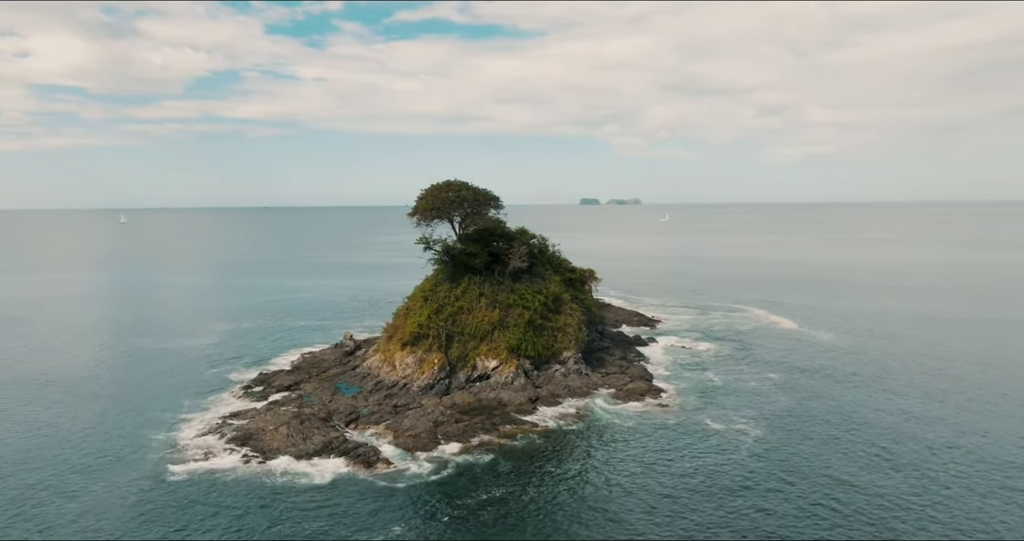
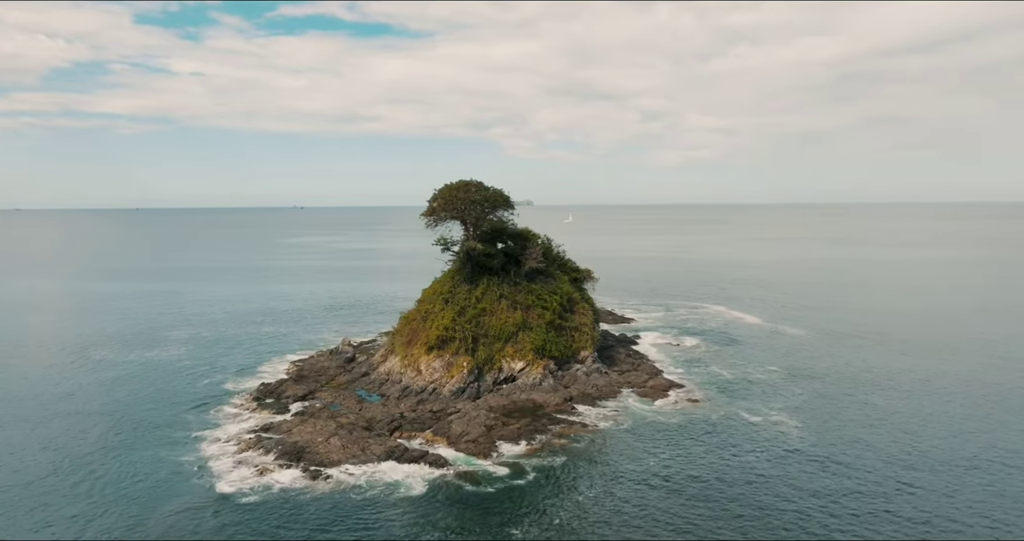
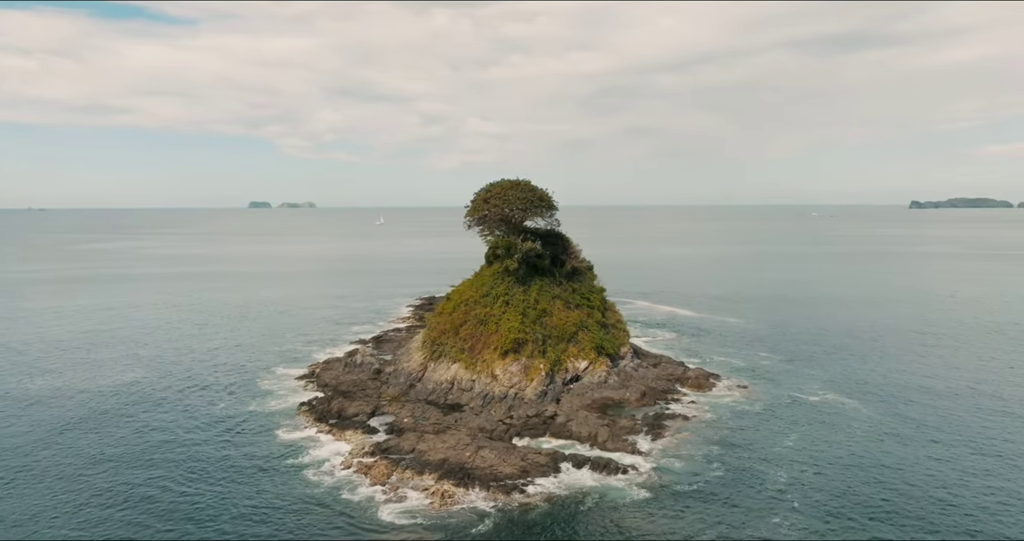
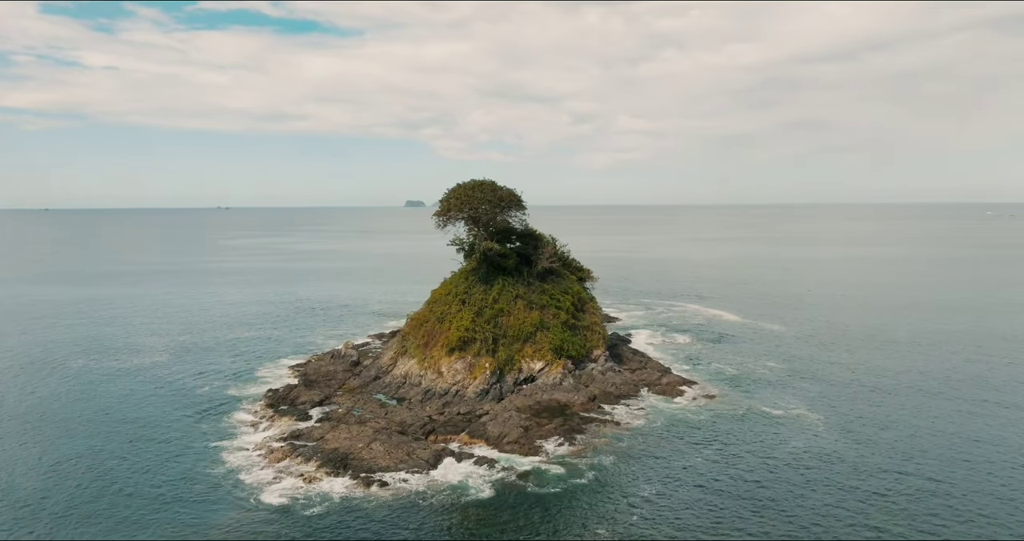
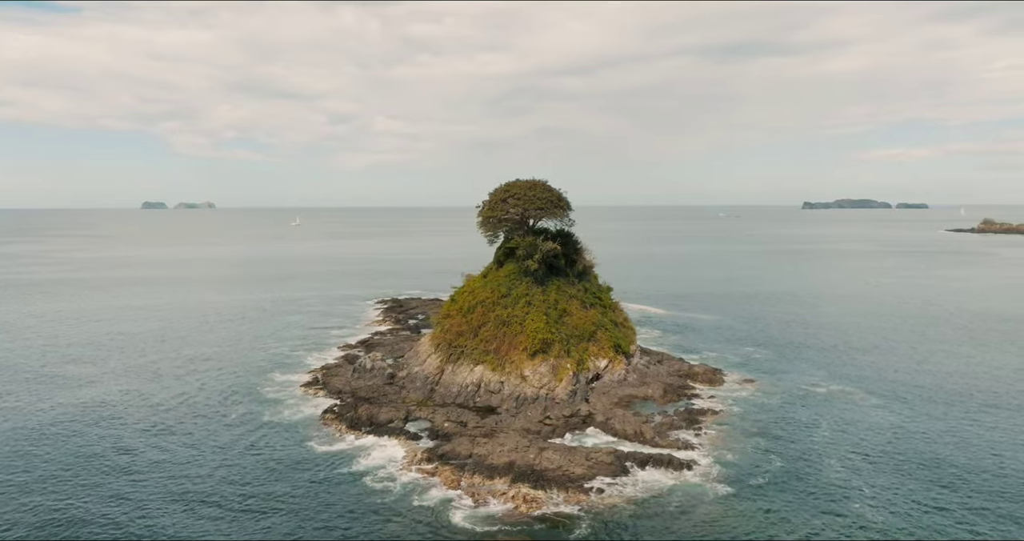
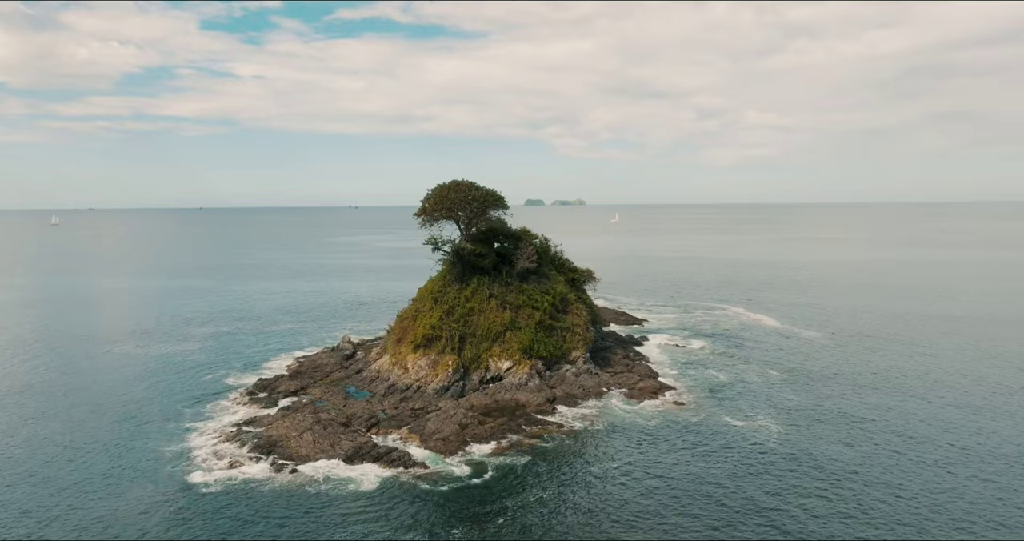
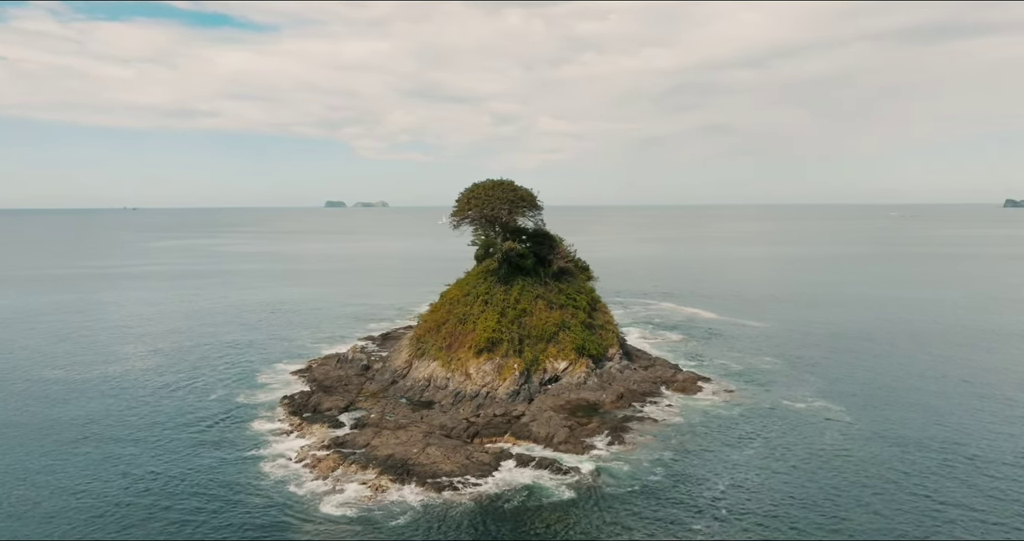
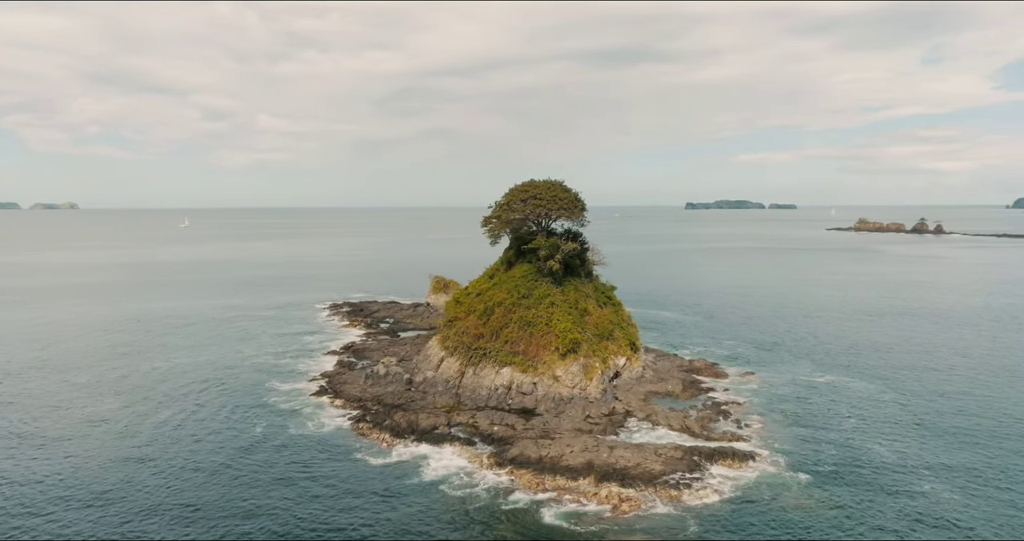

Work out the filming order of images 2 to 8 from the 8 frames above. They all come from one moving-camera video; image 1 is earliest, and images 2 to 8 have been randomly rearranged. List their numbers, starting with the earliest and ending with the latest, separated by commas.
6, 2, 4, 7, 3, 5, 8
